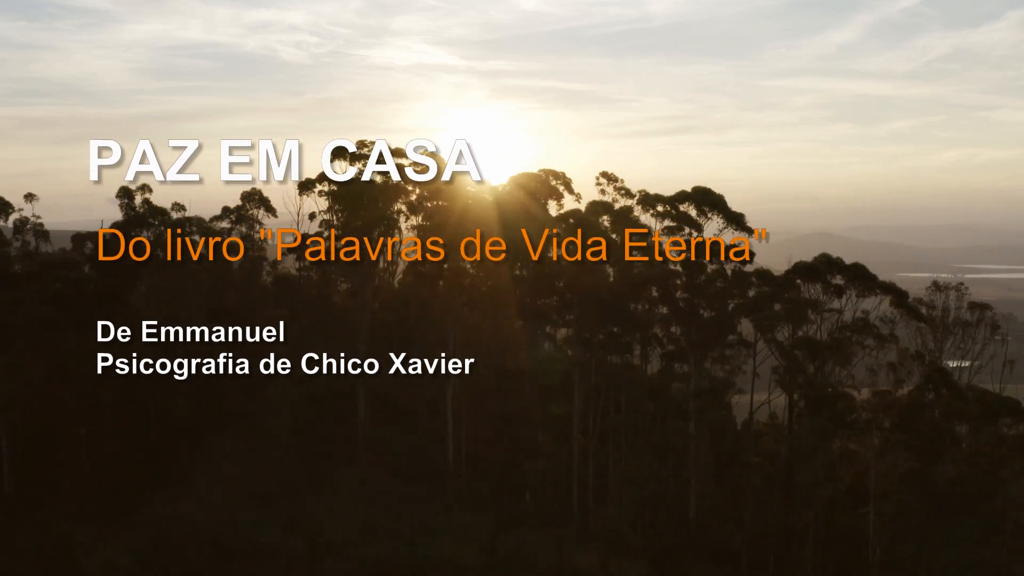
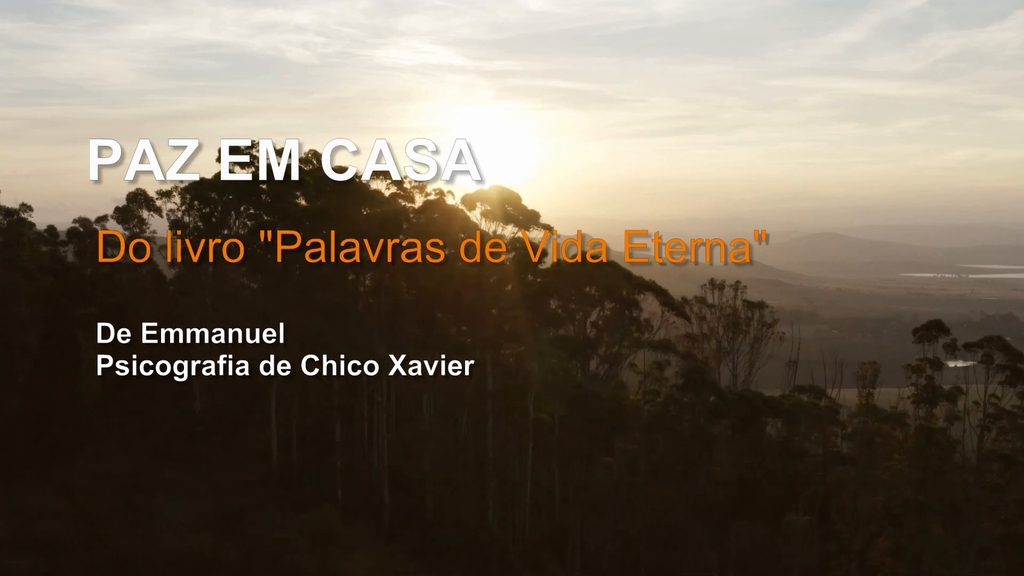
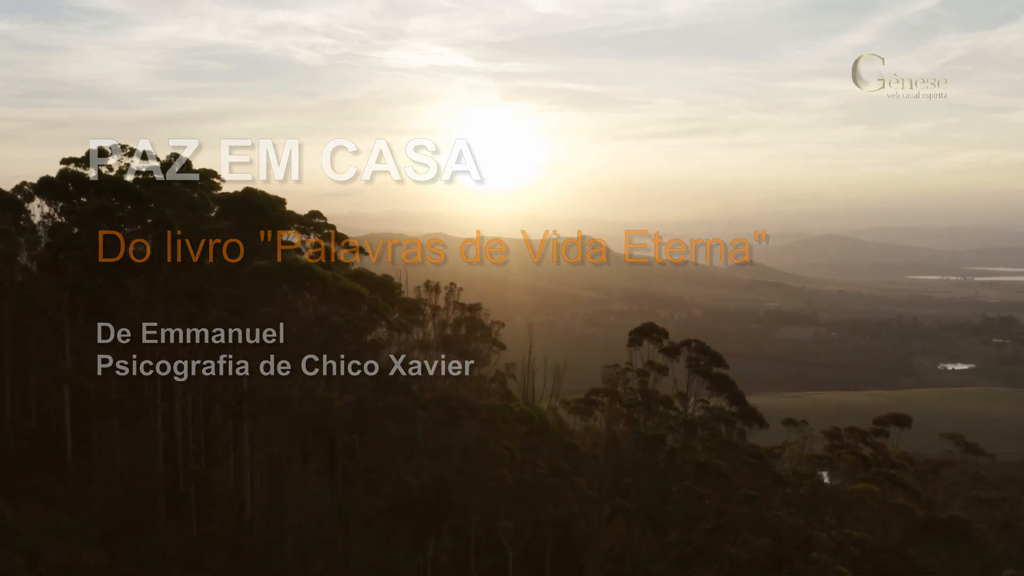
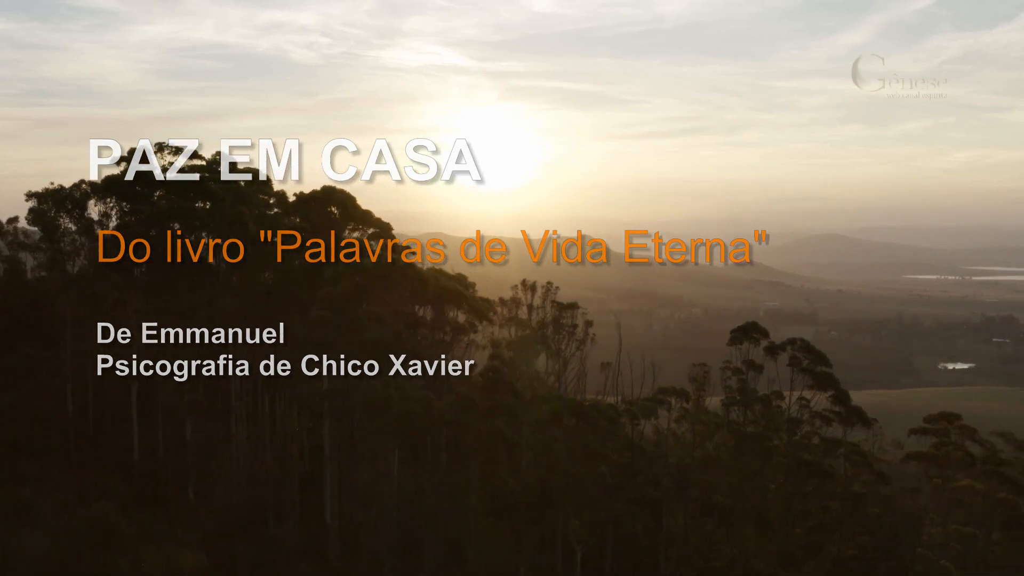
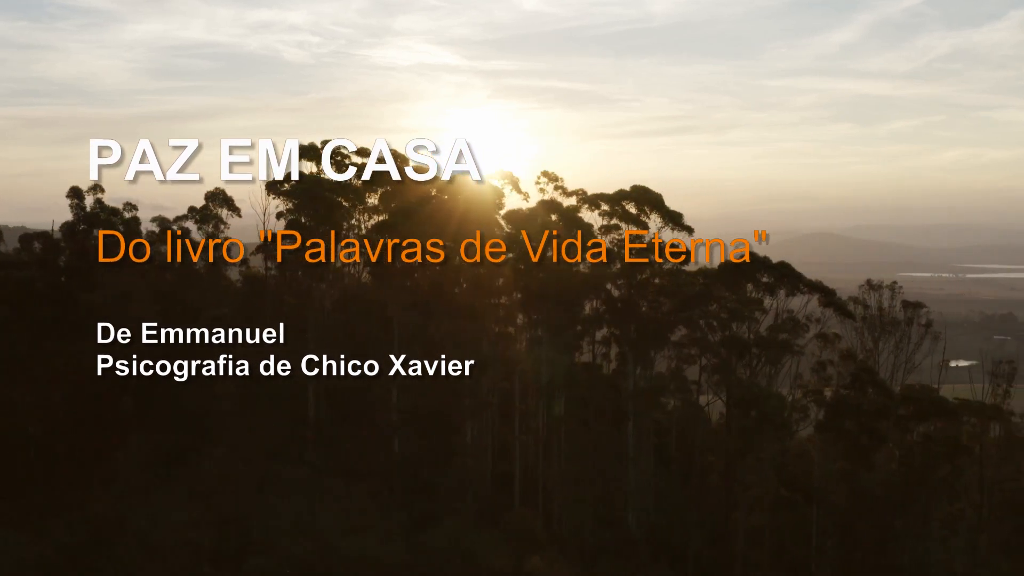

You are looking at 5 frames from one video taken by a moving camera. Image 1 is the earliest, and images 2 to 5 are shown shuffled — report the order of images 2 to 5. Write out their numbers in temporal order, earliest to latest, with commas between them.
5, 2, 4, 3
